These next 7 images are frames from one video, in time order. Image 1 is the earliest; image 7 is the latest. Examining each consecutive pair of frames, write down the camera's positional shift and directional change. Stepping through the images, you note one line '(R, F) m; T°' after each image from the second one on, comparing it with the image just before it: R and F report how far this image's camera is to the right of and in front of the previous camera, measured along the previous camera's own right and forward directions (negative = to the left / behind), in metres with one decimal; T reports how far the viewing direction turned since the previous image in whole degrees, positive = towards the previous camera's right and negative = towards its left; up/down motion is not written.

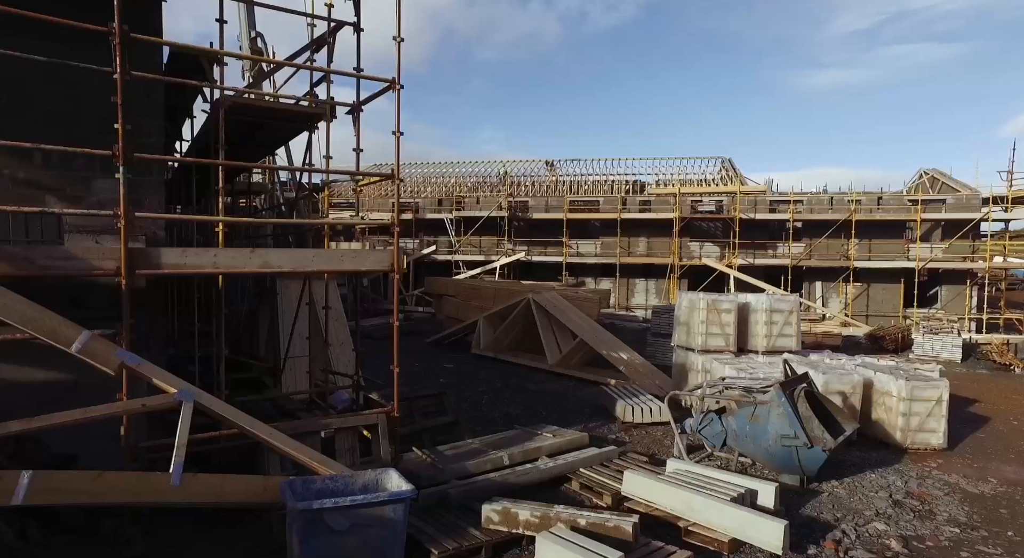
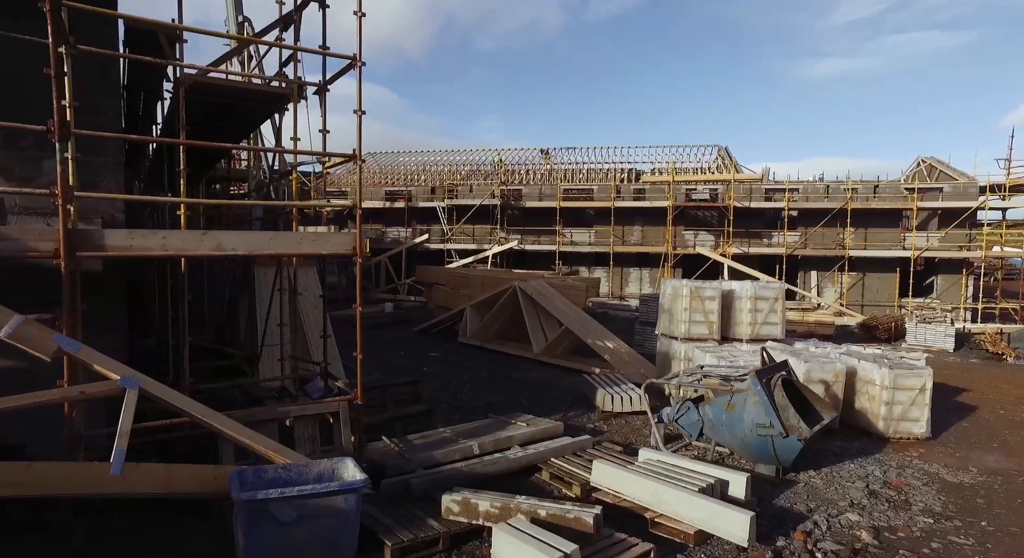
(+0.3, +0.2) m; 0°
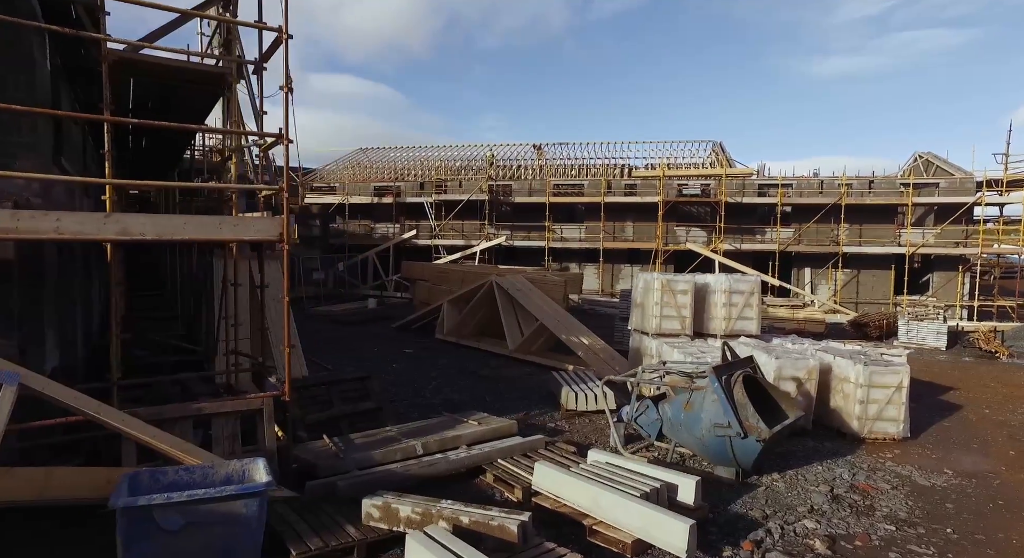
(+0.6, +0.4) m; 0°
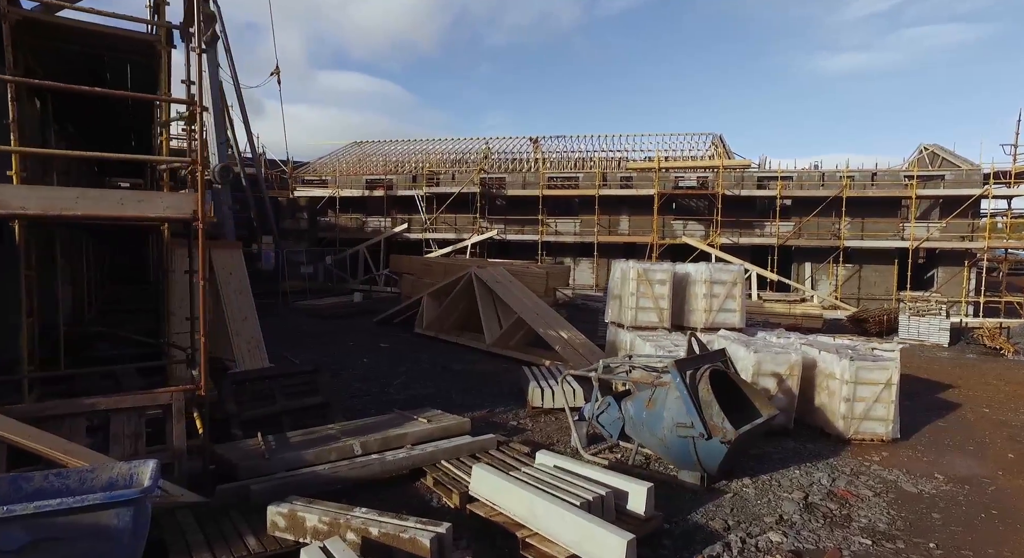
(+0.6, +0.5) m; -1°
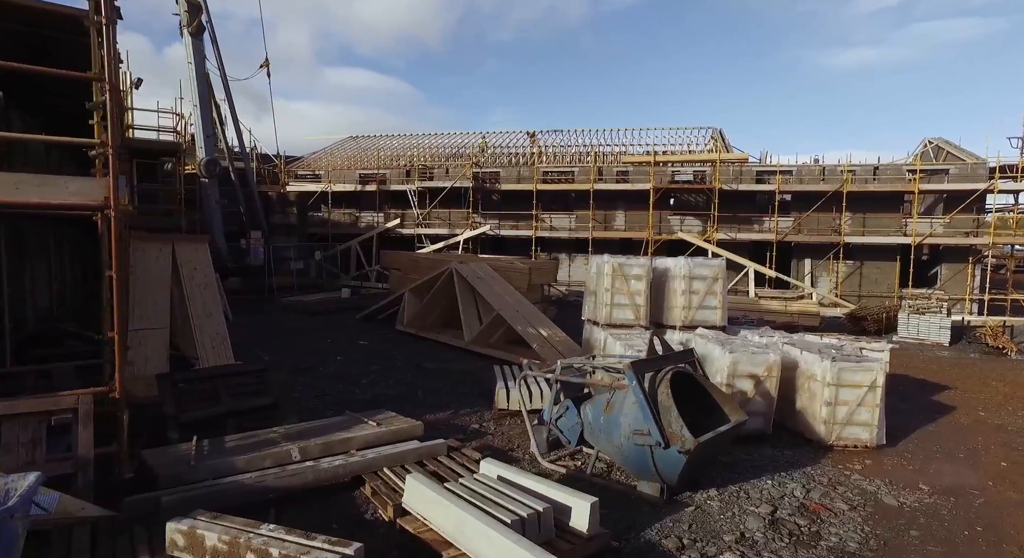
(+0.5, +0.4) m; -1°
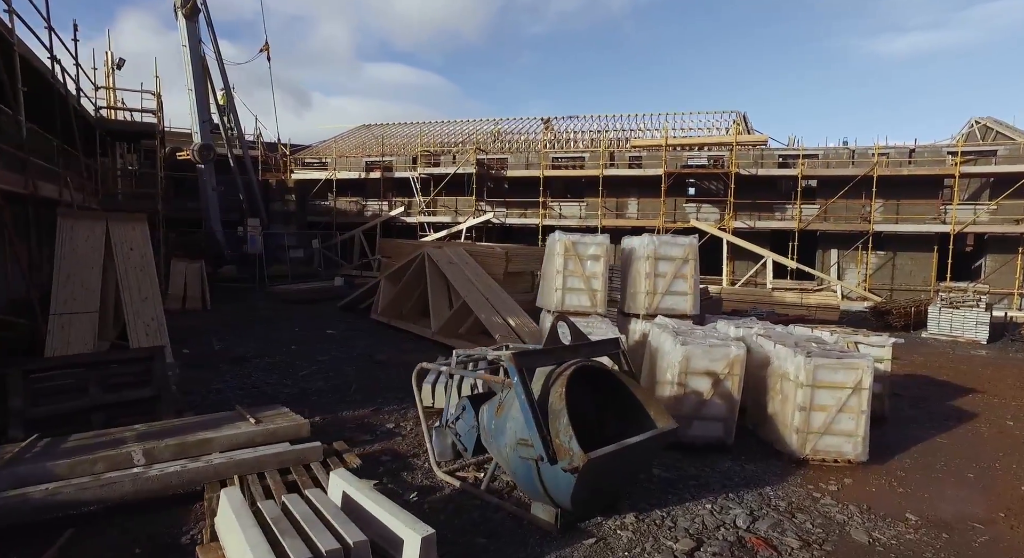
(+1.1, +1.0) m; -3°
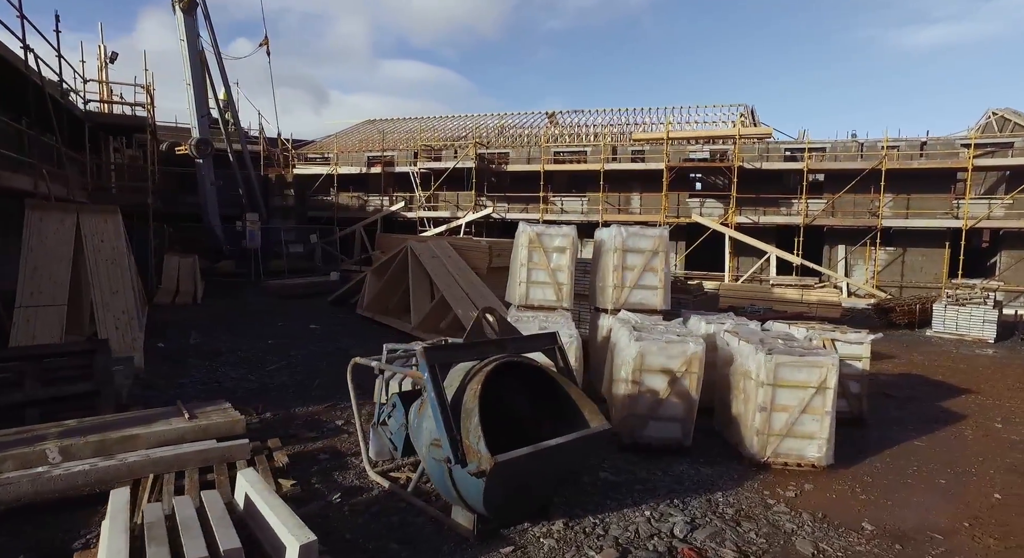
(+0.6, +0.3) m; -1°
